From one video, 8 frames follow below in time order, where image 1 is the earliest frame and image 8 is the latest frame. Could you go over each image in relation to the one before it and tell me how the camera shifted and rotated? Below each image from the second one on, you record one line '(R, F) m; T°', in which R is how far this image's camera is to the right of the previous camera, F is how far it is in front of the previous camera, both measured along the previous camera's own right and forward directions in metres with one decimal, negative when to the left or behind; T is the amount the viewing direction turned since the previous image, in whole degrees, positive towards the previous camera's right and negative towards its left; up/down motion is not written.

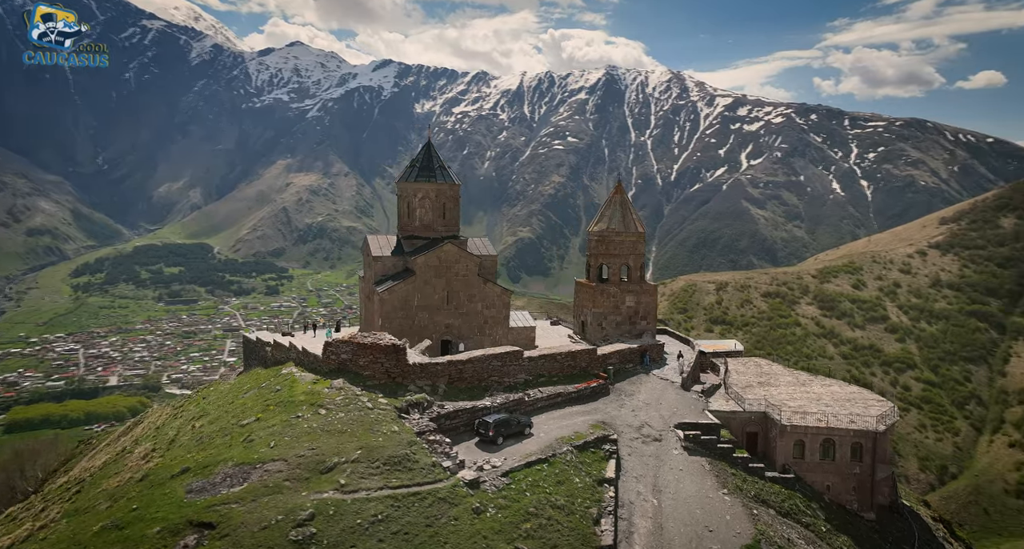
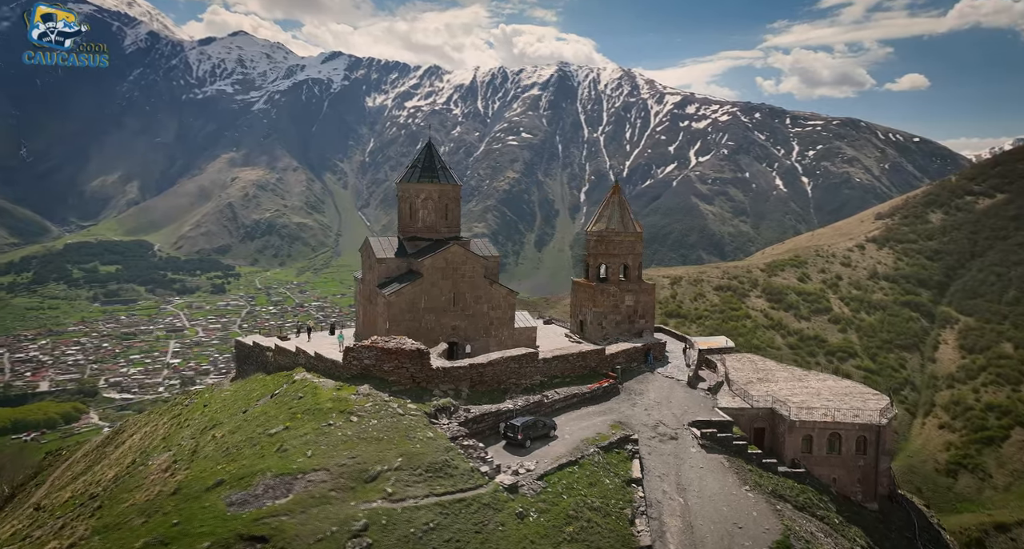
(-1.4, +0.1) m; +3°
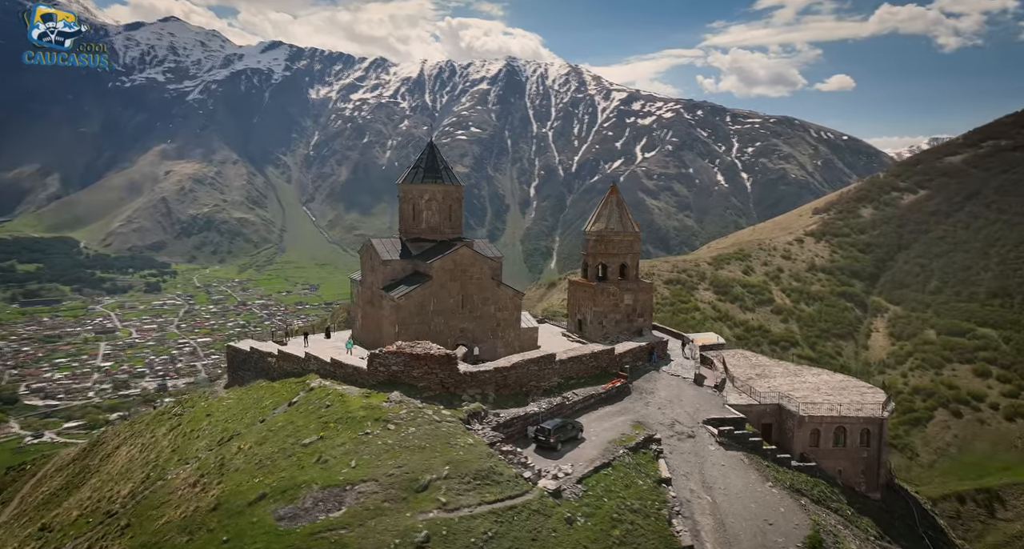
(-1.5, +0.1) m; +3°
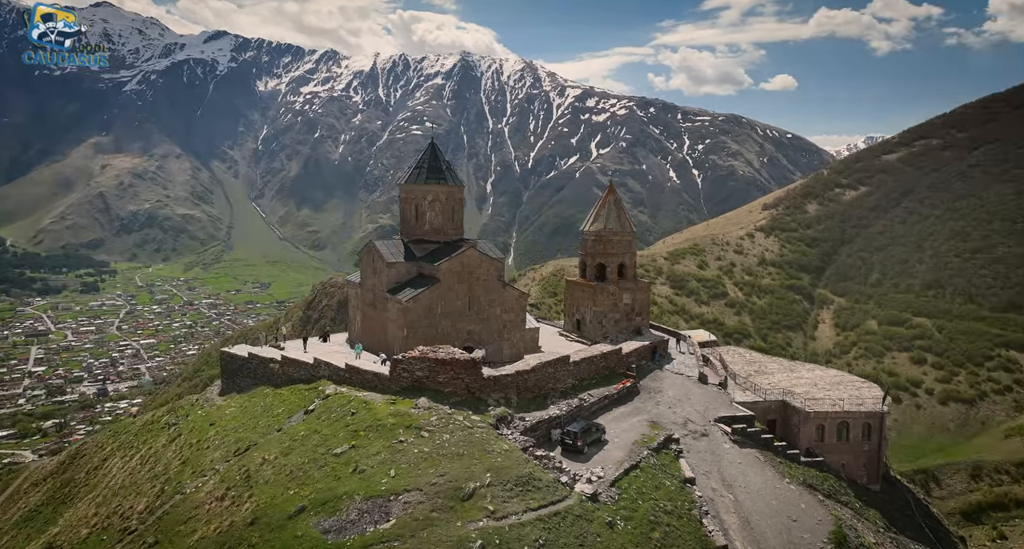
(-1.3, +0.1) m; +3°
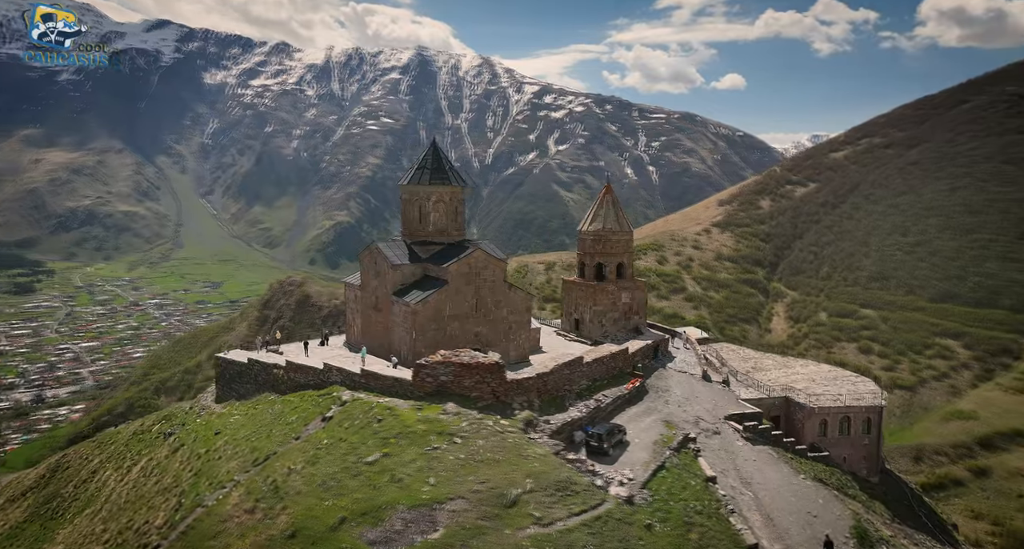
(-1.2, +0.1) m; +3°
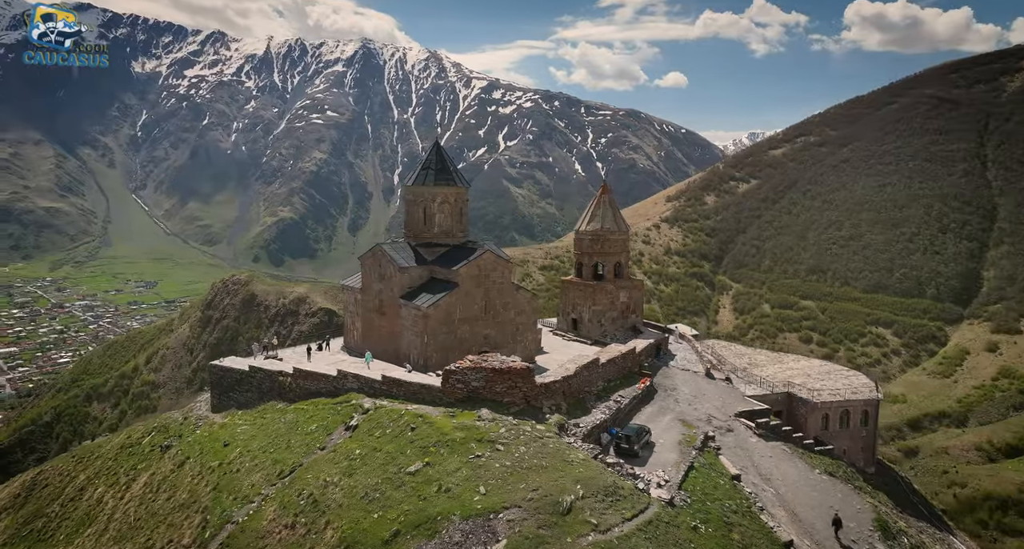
(-1.5, +0.1) m; +3°
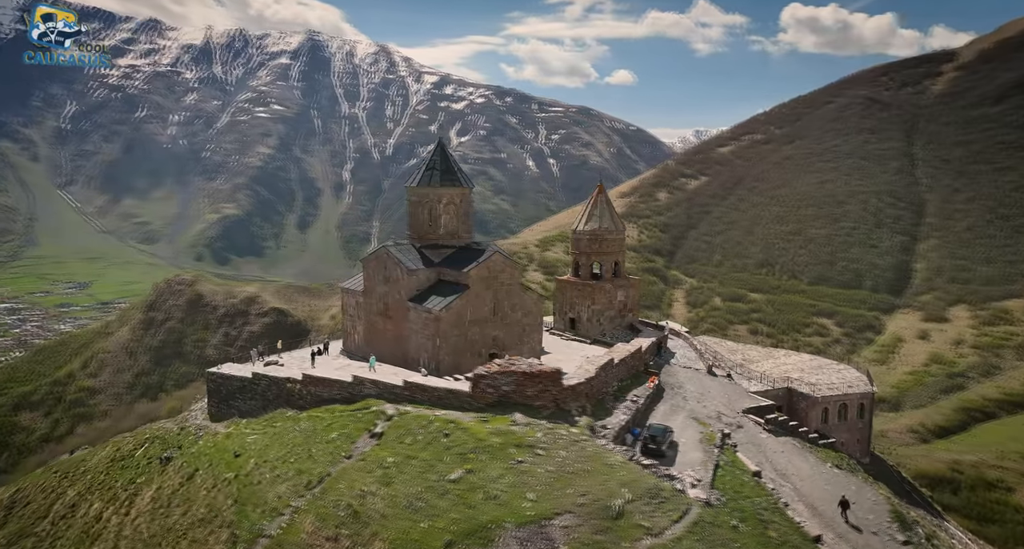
(-1.4, +0.1) m; +3°
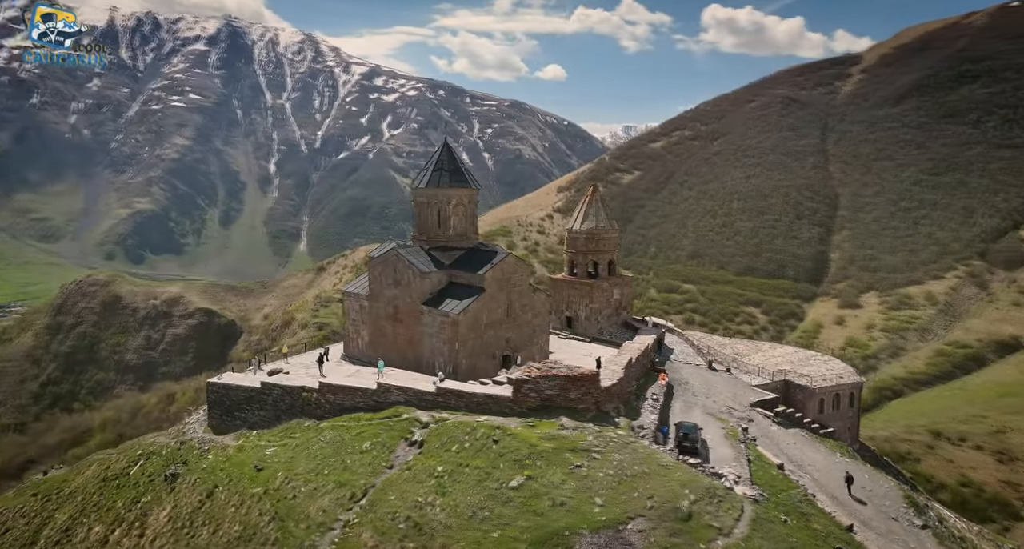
(-2.0, +0.1) m; +5°
